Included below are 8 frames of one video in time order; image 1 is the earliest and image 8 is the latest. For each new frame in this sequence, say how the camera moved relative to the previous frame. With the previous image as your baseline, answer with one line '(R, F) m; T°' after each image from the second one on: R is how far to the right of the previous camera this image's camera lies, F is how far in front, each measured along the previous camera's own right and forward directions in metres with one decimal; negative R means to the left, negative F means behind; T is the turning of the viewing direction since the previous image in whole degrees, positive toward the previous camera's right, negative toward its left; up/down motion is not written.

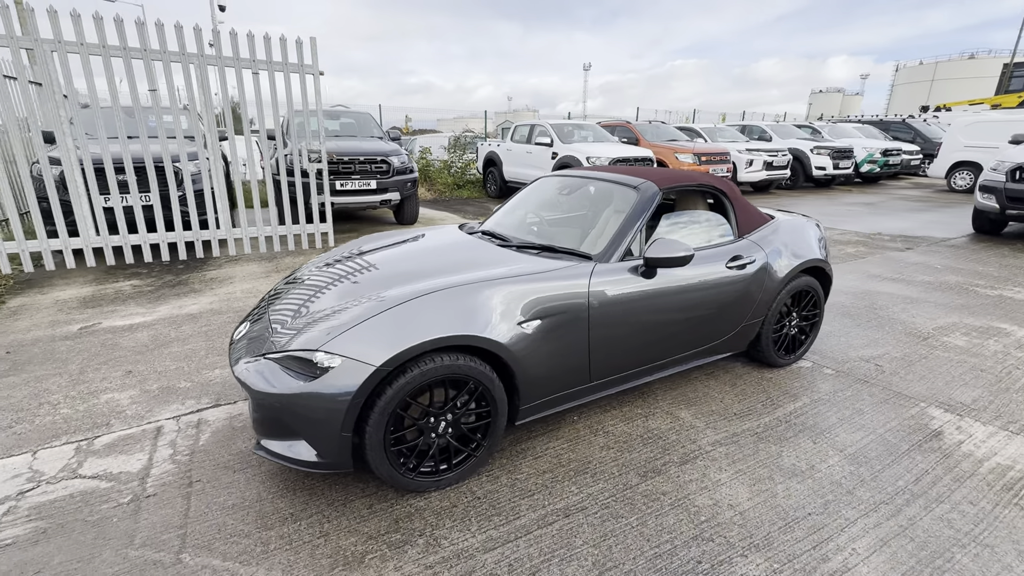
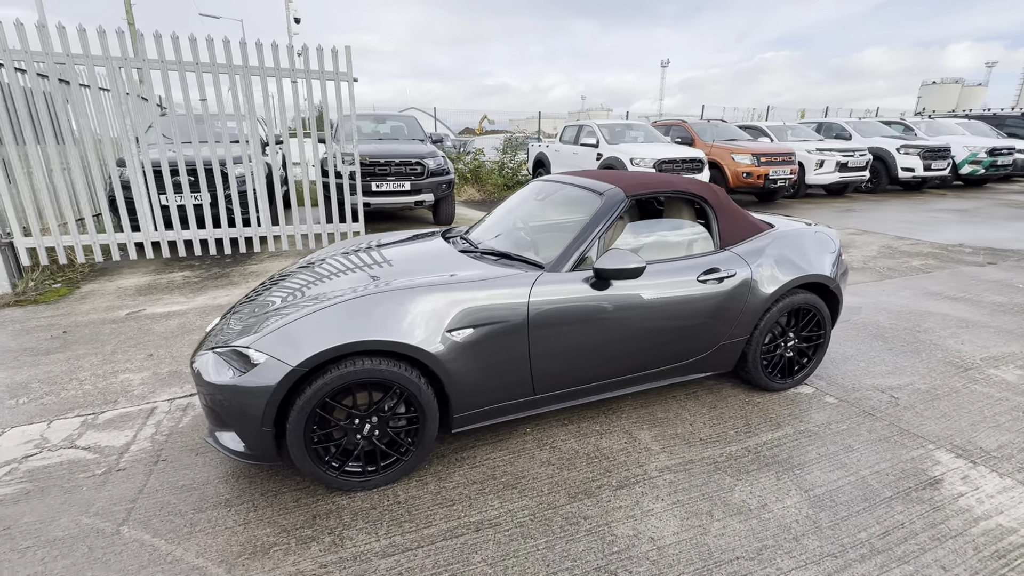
(+0.6, +0.1) m; -8°
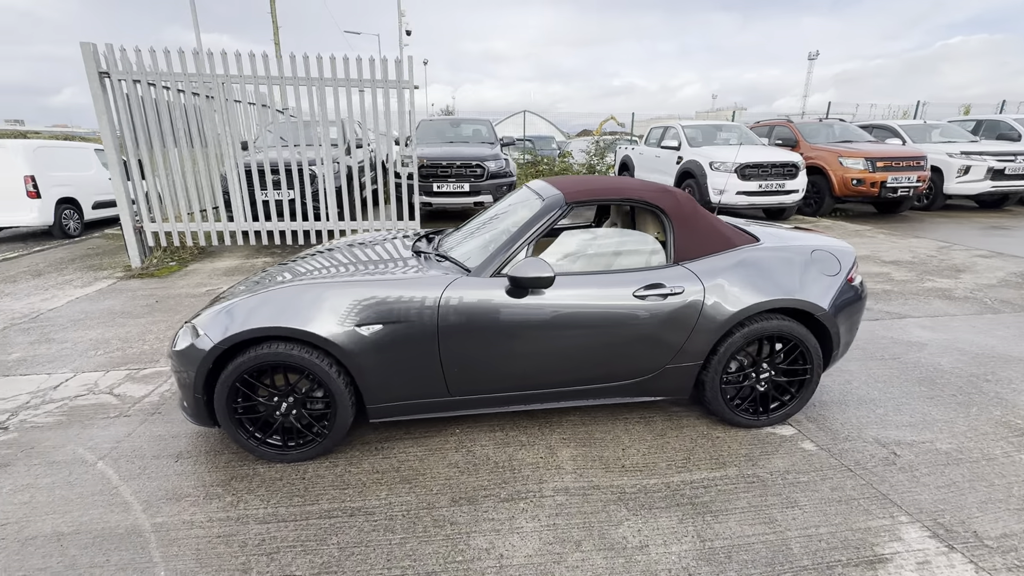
(+1.0, +0.1) m; -13°
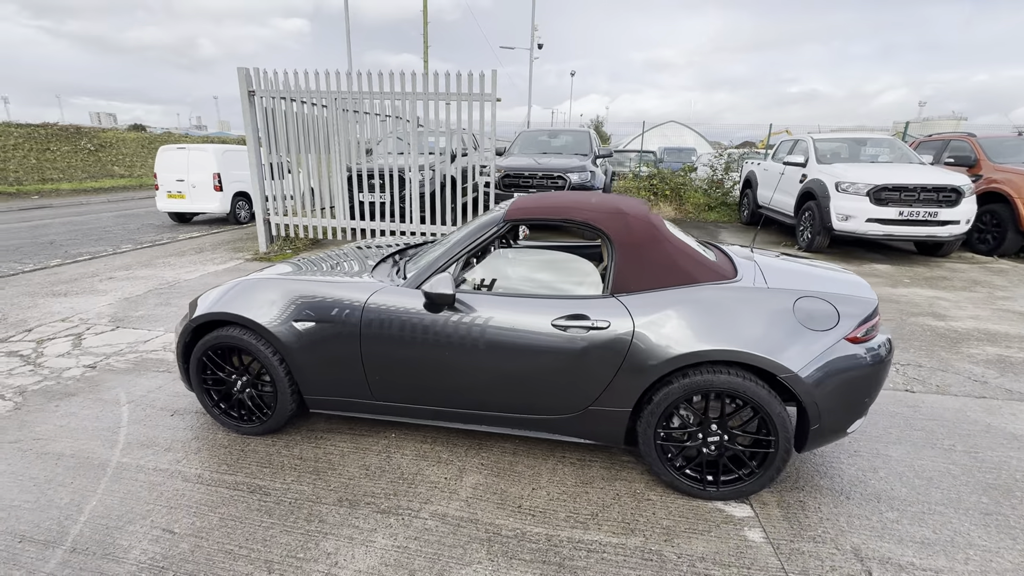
(+1.1, +0.2) m; -17°
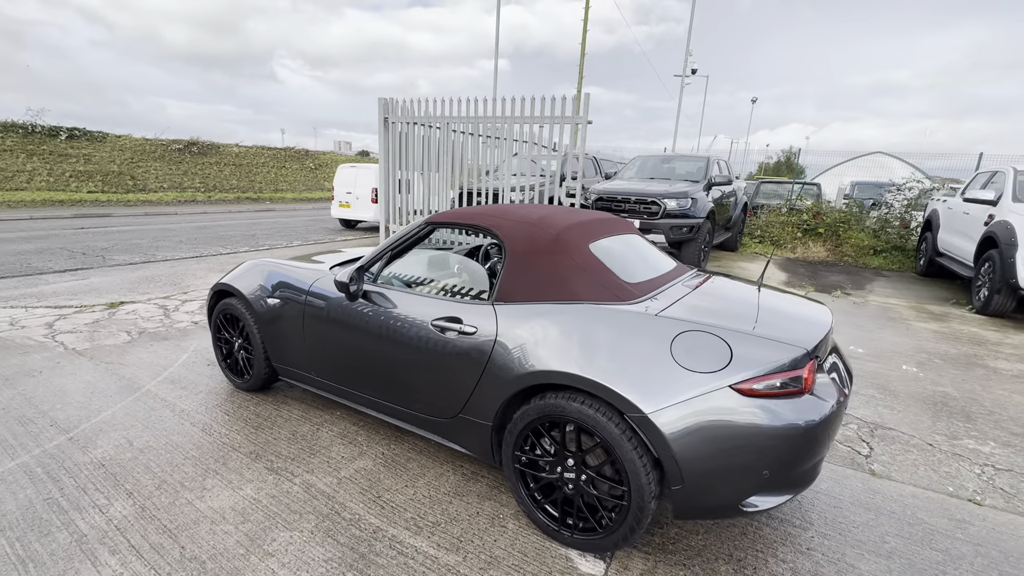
(+1.3, +0.2) m; -19°
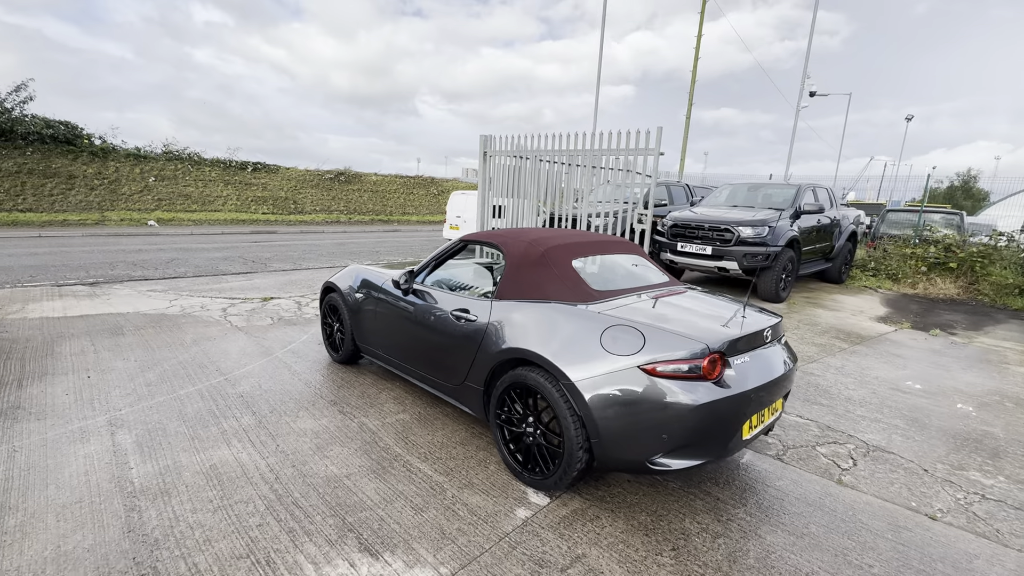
(+0.7, -0.6) m; -14°
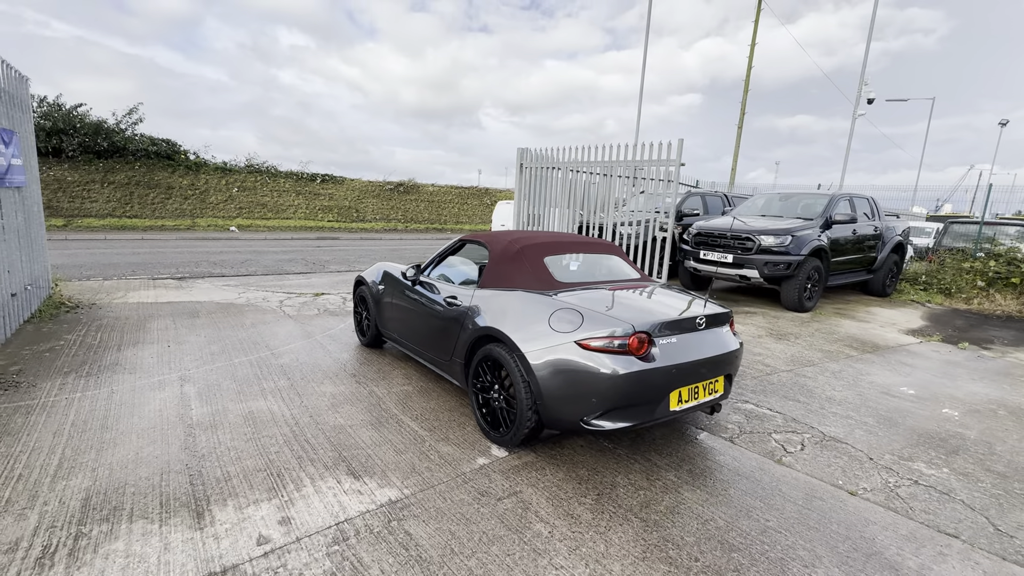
(+0.6, -0.5) m; -7°
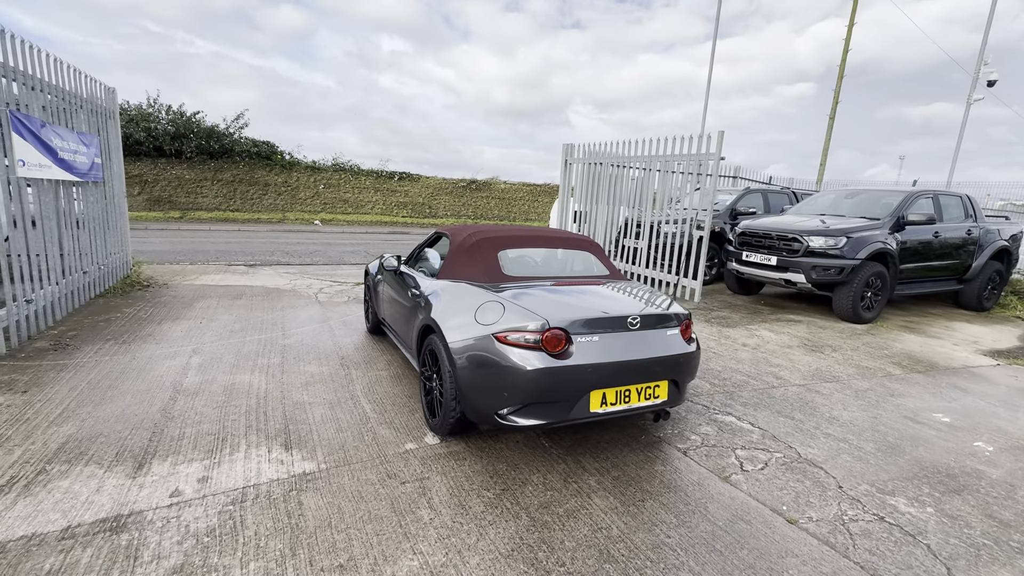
(+0.9, +0.1) m; -10°
